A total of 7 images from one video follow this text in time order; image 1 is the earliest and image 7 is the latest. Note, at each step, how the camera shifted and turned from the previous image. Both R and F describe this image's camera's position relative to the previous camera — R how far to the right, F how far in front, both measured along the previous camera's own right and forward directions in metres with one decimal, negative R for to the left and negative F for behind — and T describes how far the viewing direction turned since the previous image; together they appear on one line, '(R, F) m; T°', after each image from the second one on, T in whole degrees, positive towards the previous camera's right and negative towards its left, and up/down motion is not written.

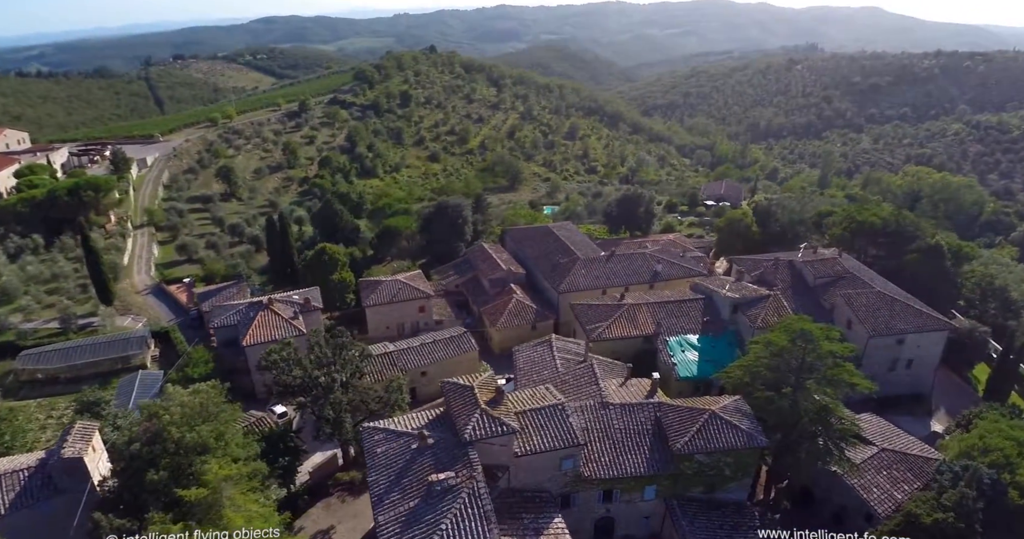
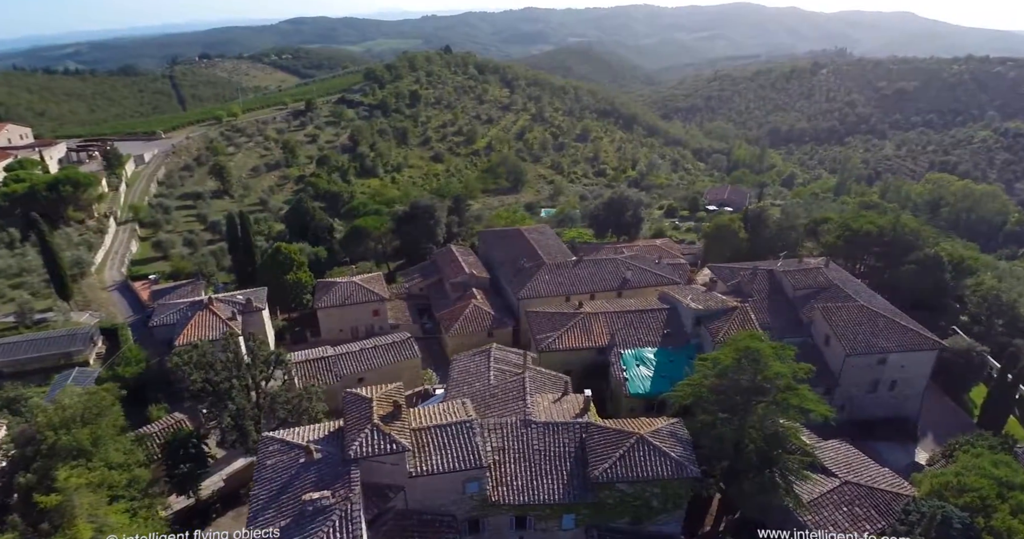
(+3.6, +1.7) m; -2°
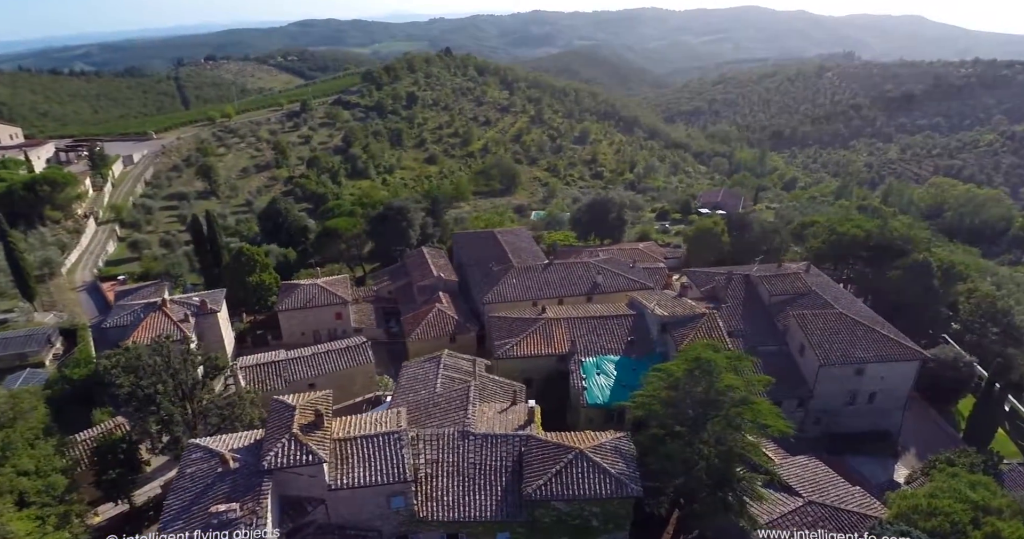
(+2.3, +1.0) m; -1°
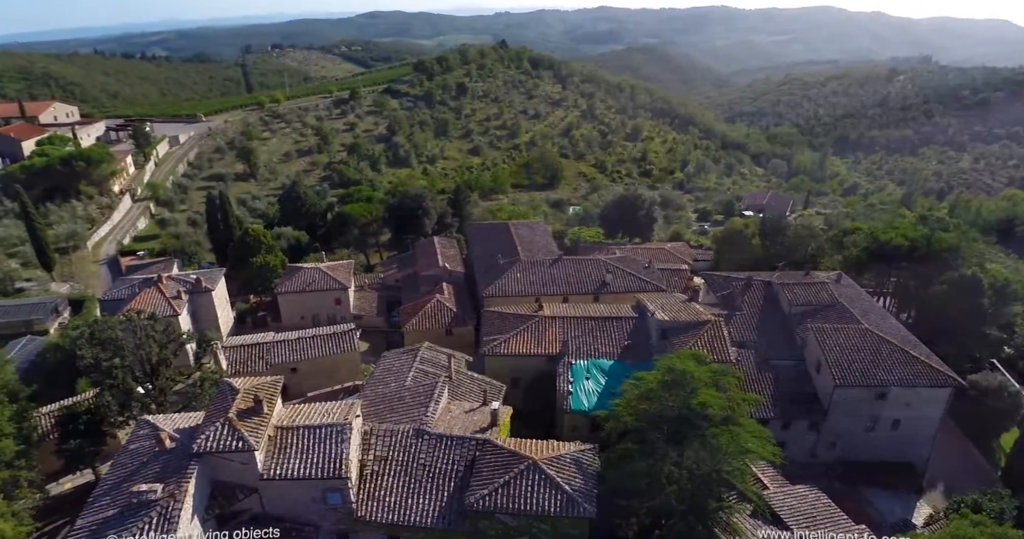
(+2.6, +1.5) m; -5°
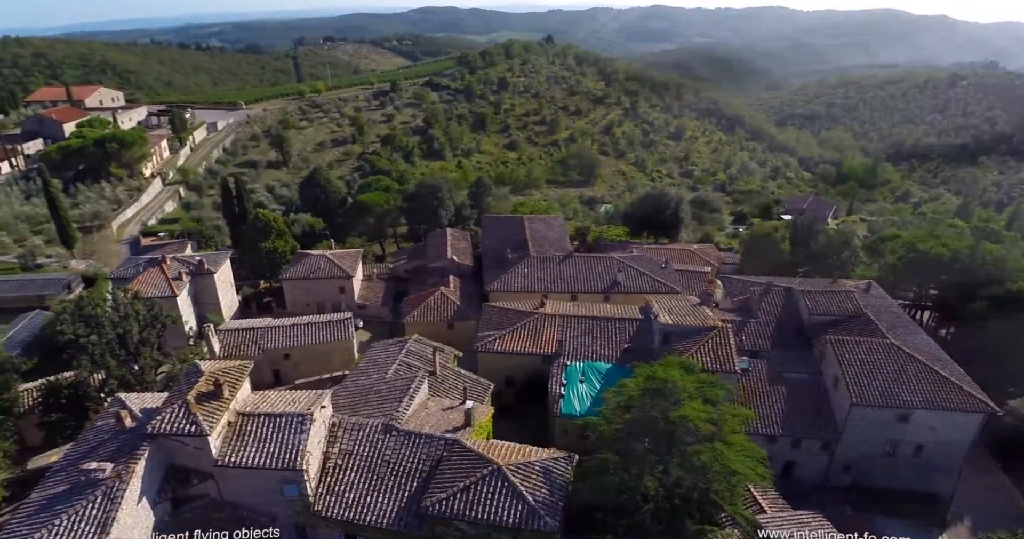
(+1.9, +1.1) m; -4°
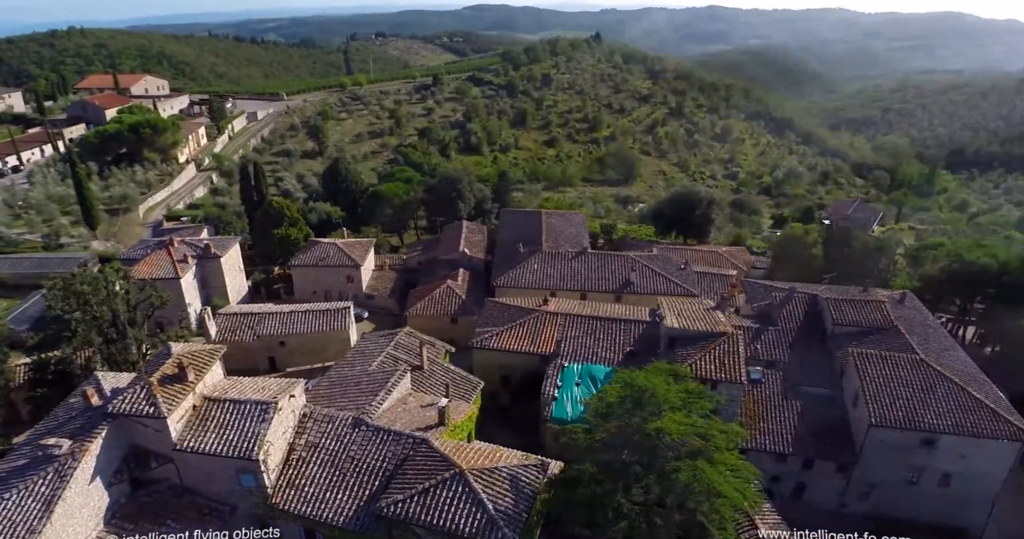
(+1.8, +1.1) m; -4°
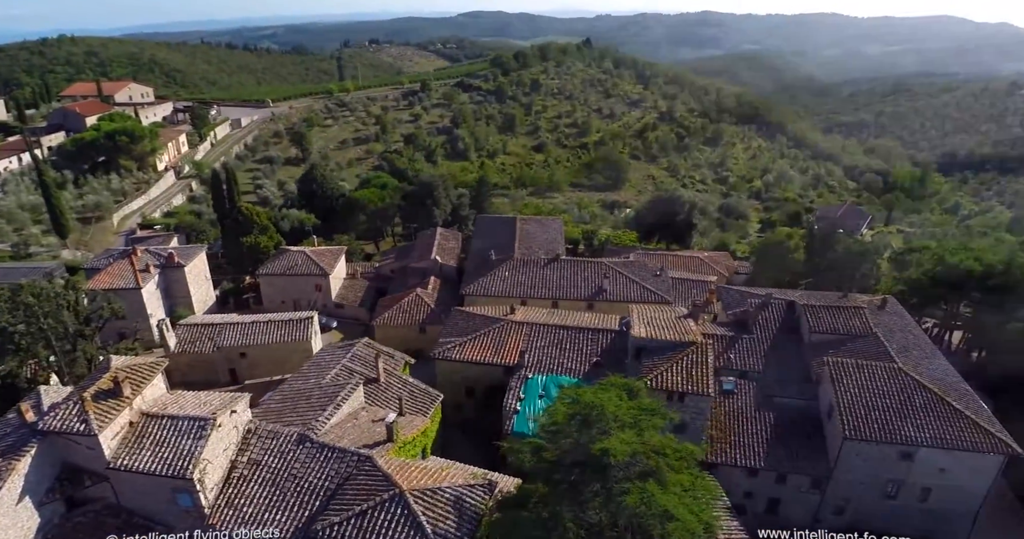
(+1.3, +0.6) m; 0°
